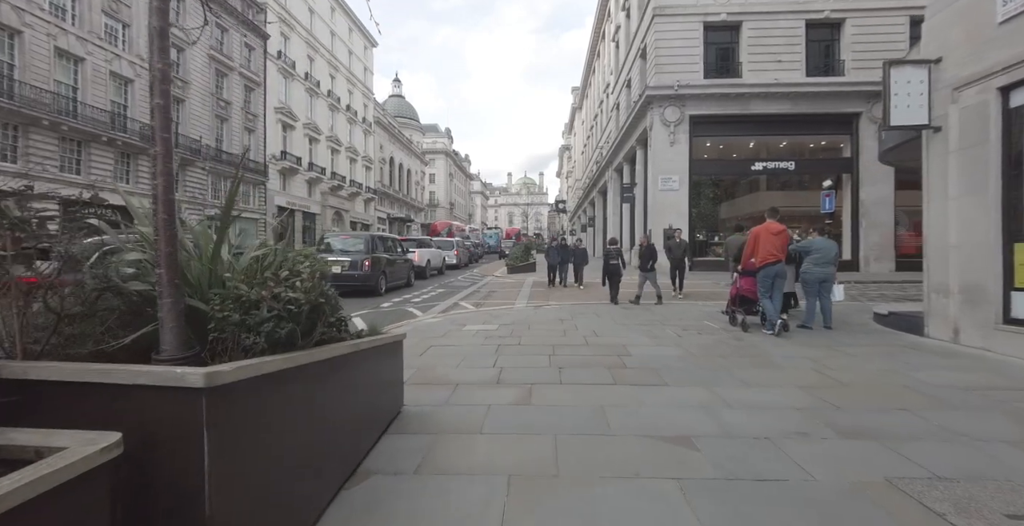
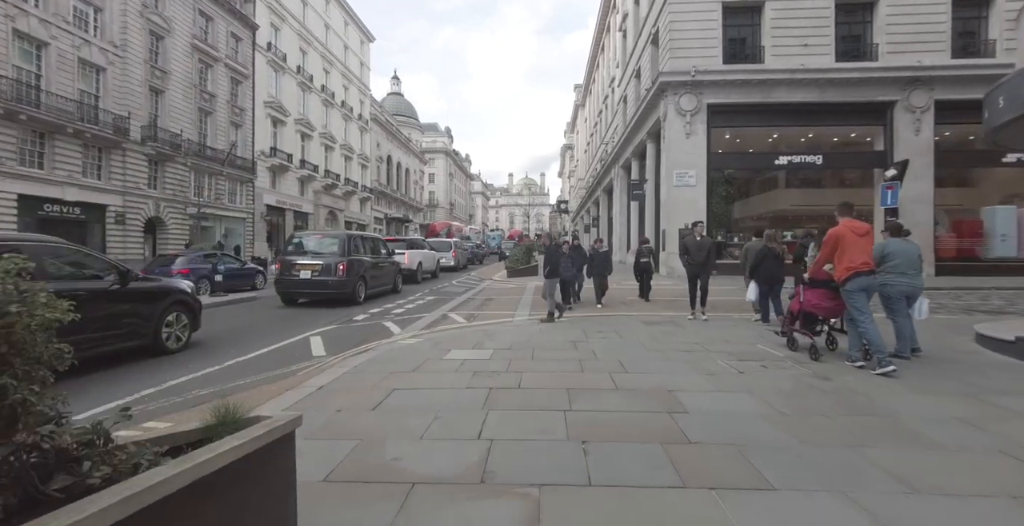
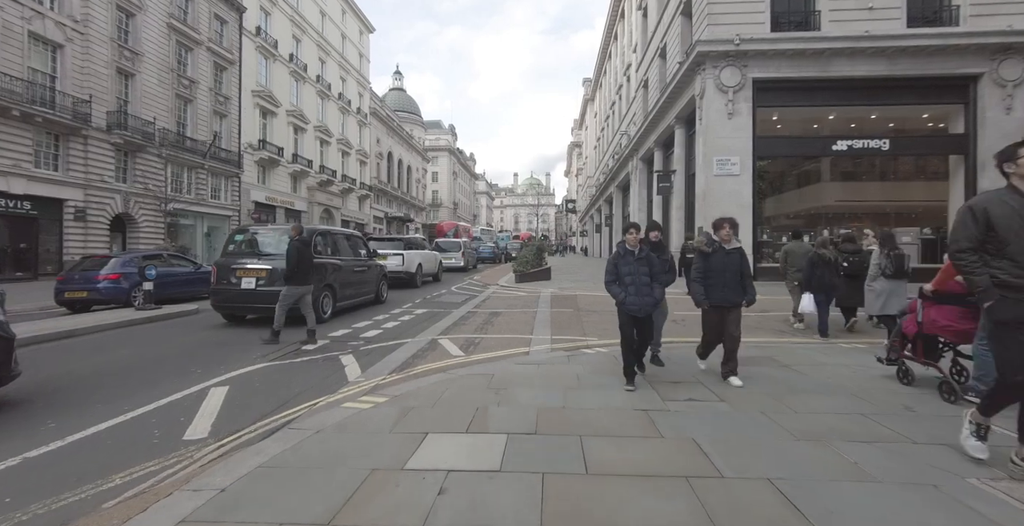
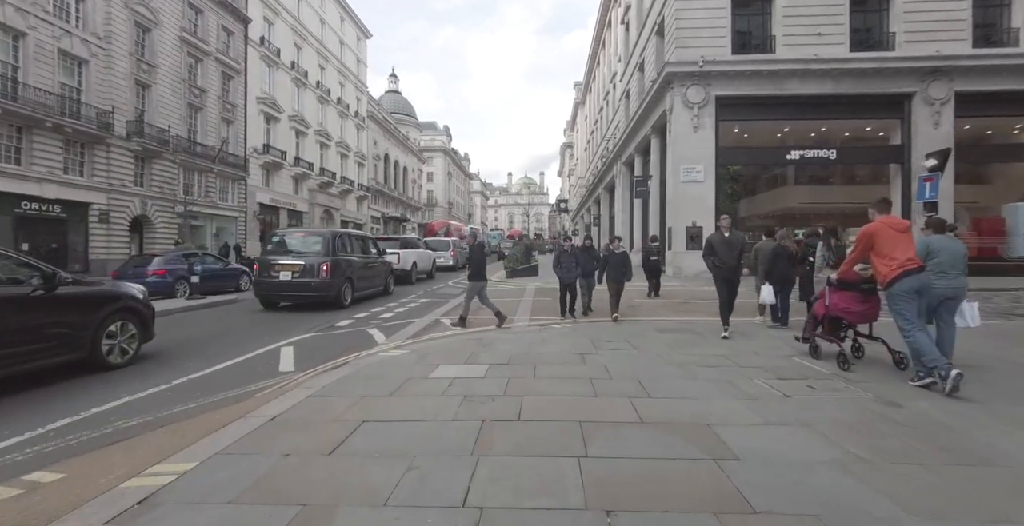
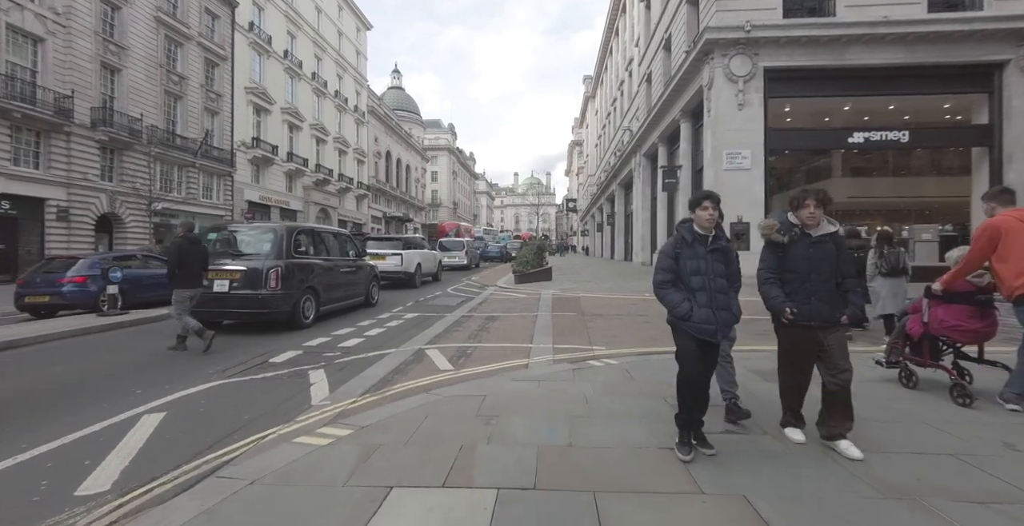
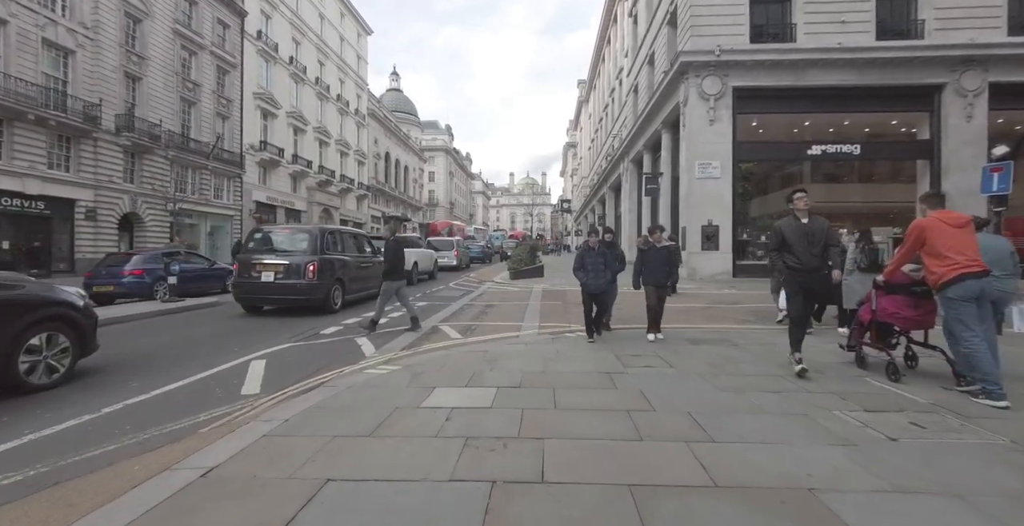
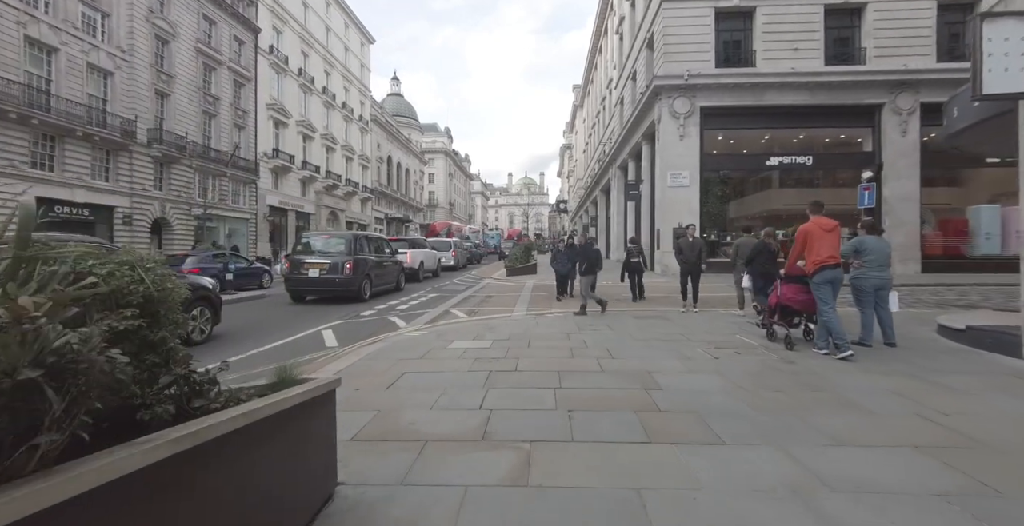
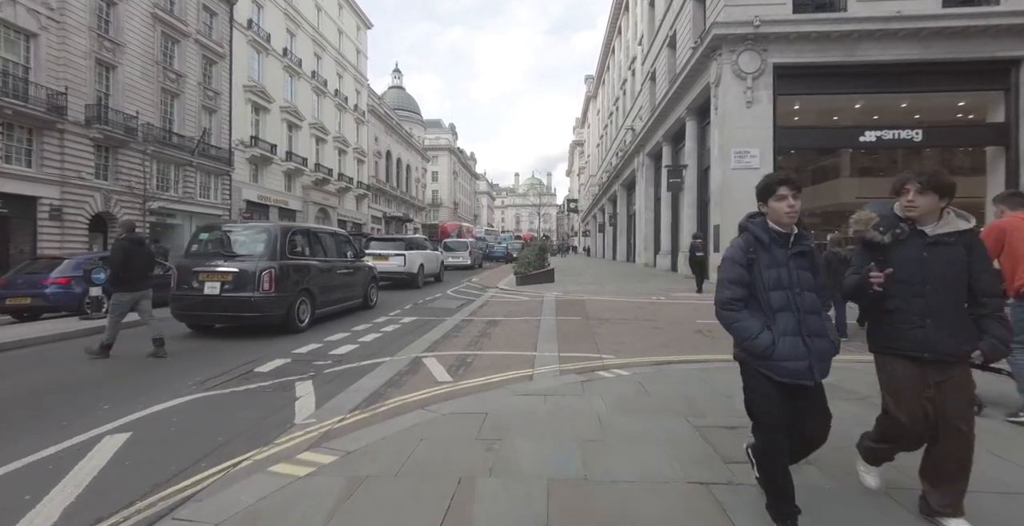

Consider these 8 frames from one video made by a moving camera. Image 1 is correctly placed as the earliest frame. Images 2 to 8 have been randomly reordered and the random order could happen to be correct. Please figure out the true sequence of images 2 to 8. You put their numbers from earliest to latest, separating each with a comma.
7, 2, 4, 6, 3, 5, 8
